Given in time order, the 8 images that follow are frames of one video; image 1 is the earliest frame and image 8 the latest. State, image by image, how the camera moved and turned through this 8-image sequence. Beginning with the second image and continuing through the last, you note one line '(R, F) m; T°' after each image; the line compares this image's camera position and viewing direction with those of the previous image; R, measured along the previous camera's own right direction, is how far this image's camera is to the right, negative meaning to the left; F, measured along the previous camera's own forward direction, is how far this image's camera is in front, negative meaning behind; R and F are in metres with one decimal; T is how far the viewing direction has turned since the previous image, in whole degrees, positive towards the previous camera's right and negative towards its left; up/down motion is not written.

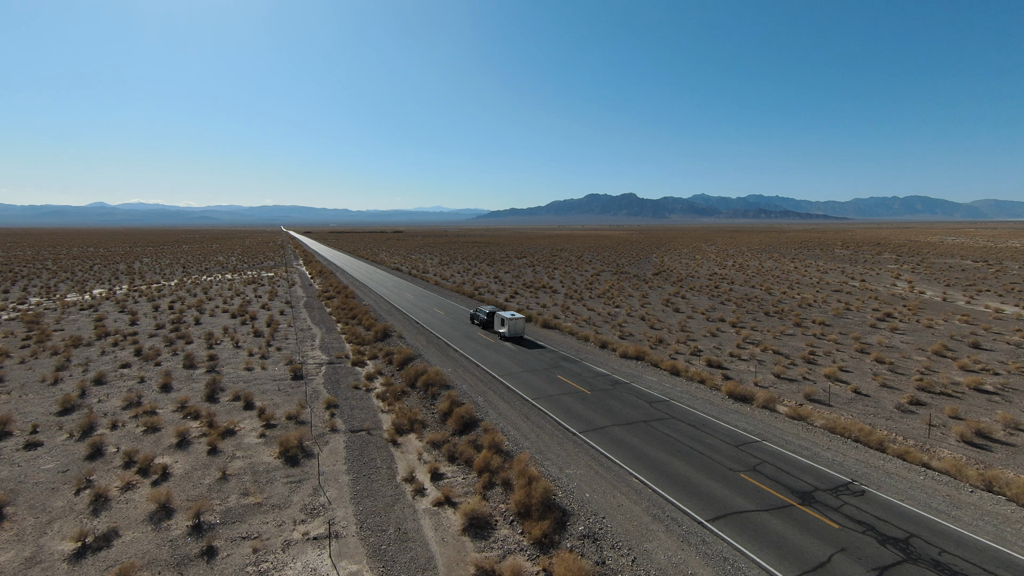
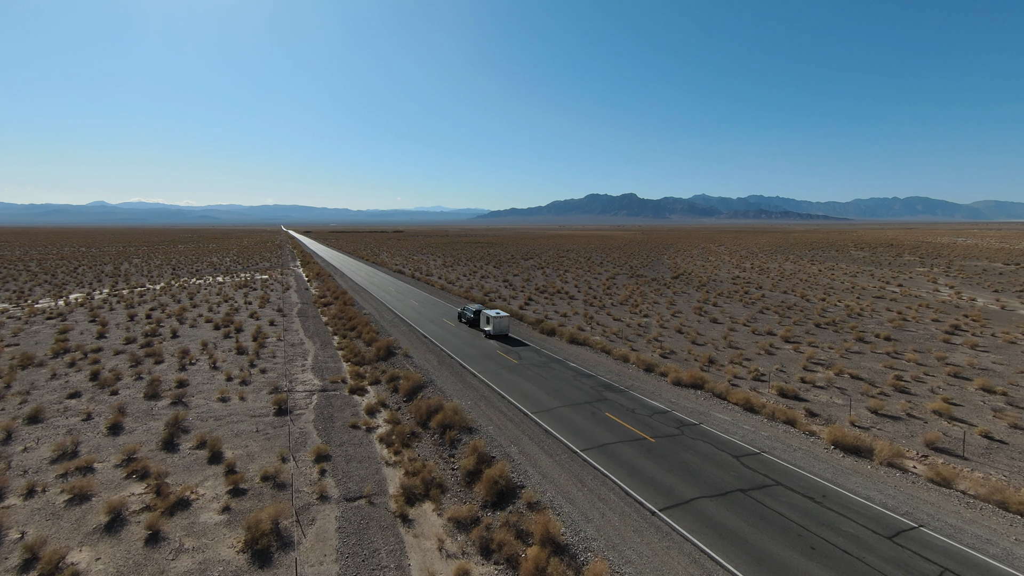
(-1.1, +3.8) m; 0°
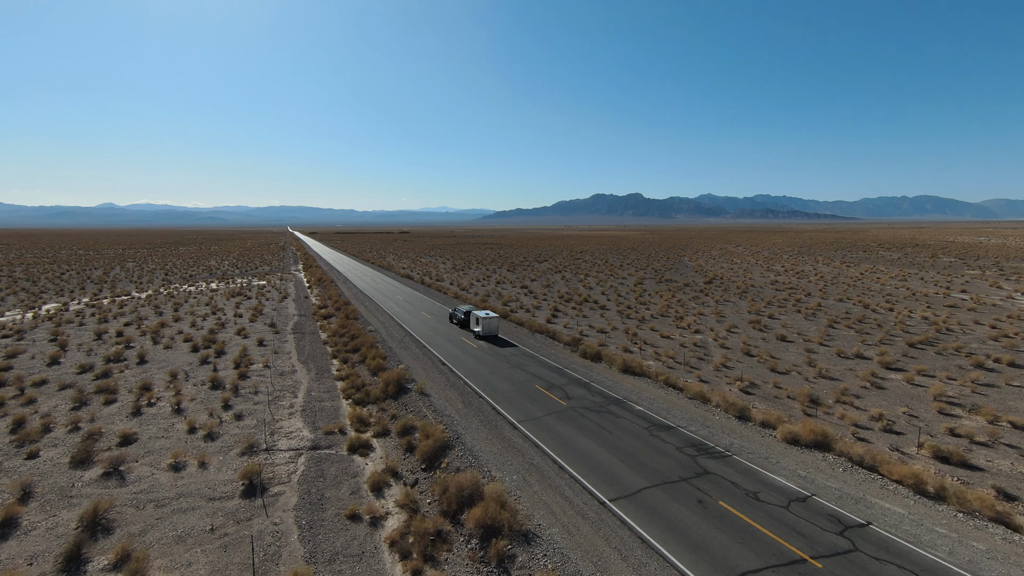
(-1.3, +4.8) m; -1°
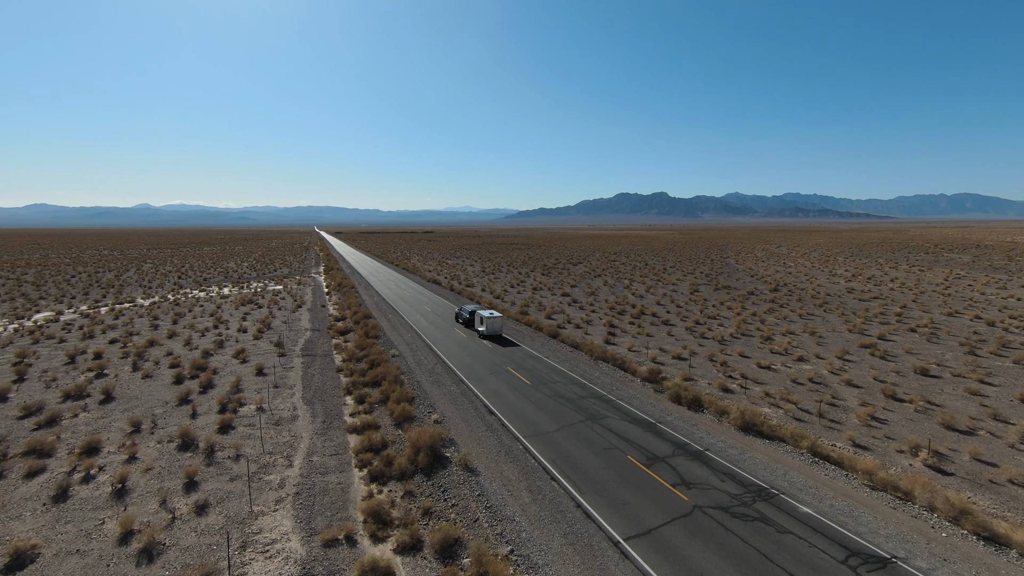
(-1.5, +5.5) m; -3°
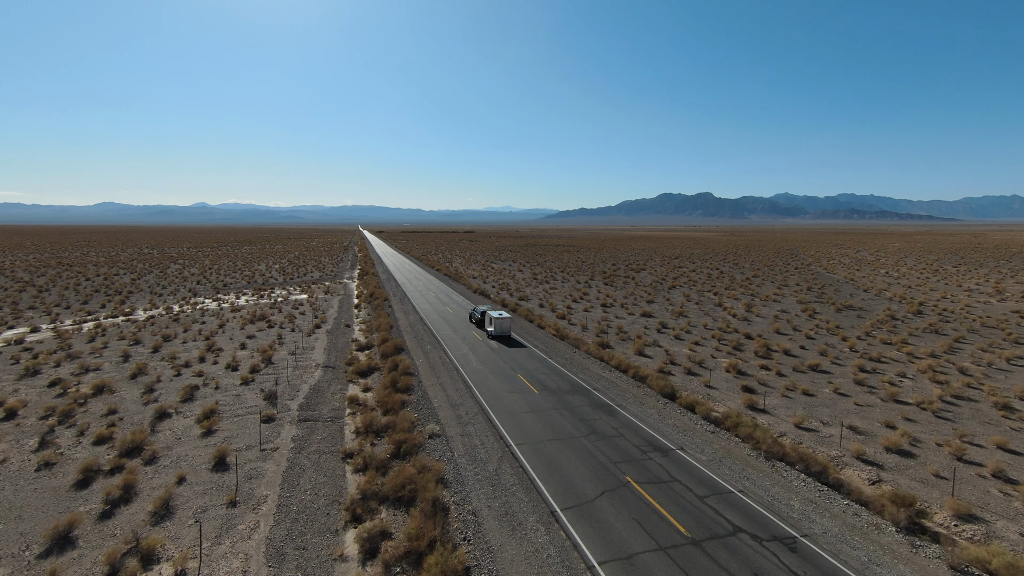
(-2.0, +8.6) m; -4°
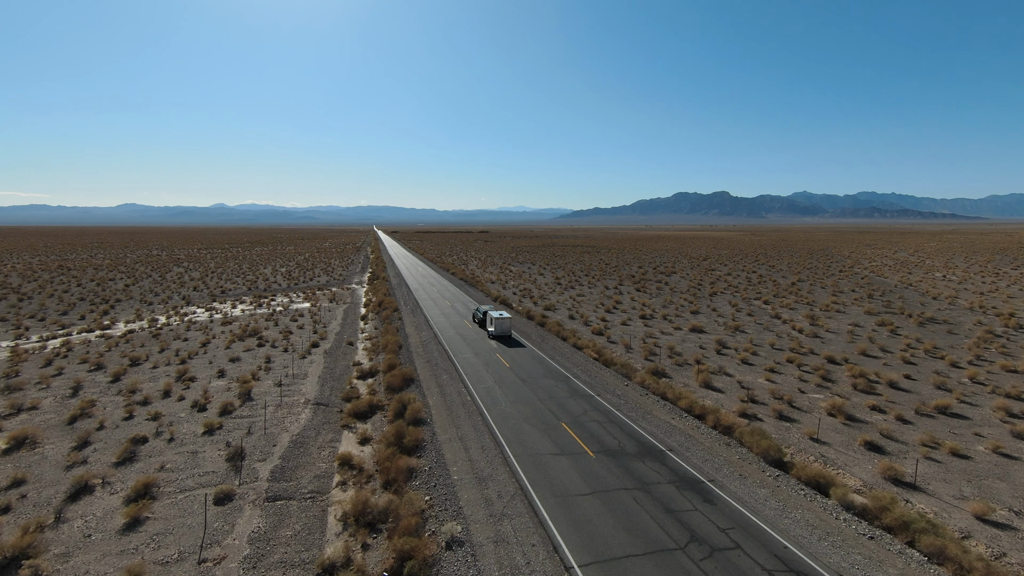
(-0.8, +4.8) m; -2°
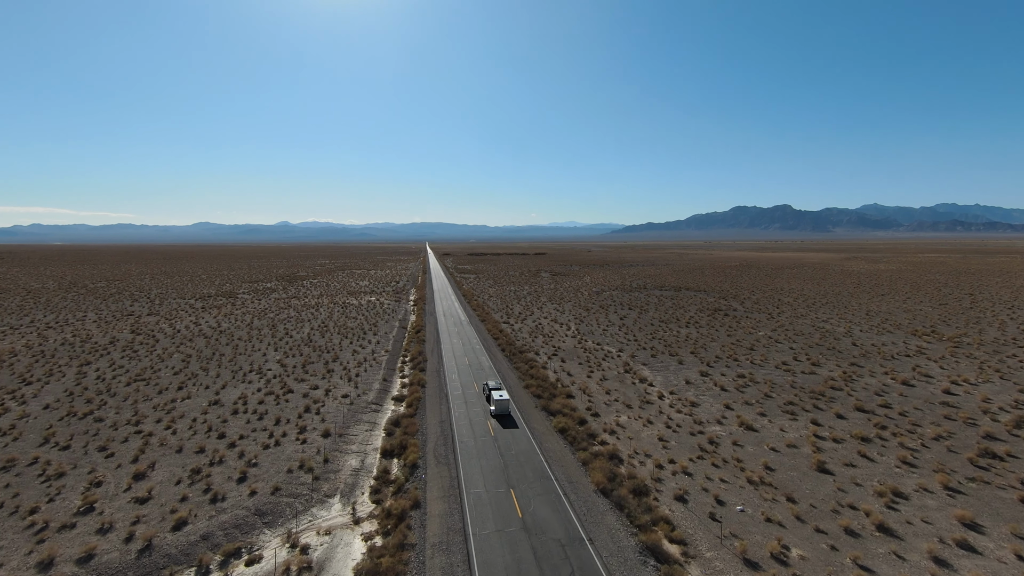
(+2.5, -3.1) m; -6°
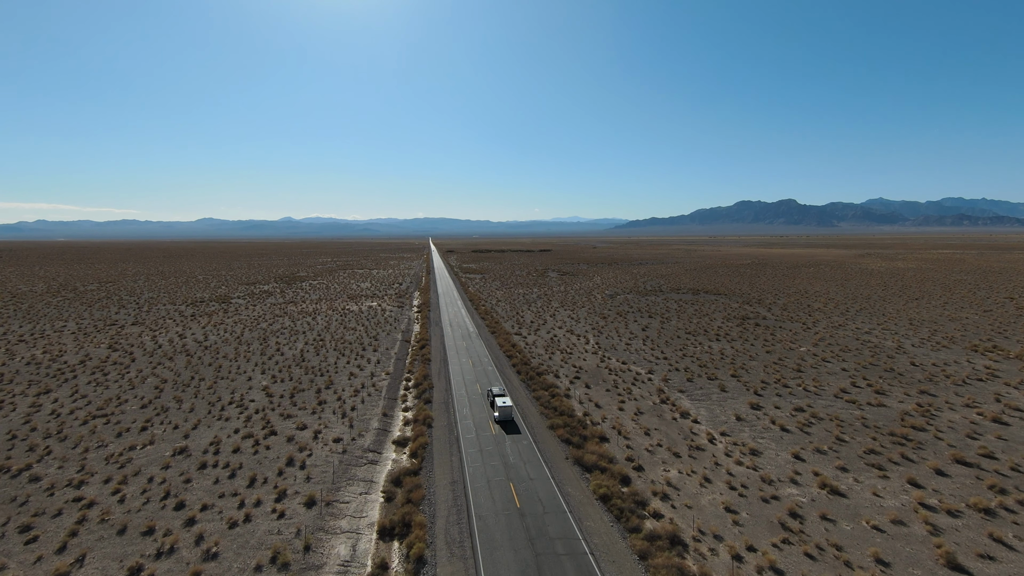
(-0.7, +3.6) m; 0°
